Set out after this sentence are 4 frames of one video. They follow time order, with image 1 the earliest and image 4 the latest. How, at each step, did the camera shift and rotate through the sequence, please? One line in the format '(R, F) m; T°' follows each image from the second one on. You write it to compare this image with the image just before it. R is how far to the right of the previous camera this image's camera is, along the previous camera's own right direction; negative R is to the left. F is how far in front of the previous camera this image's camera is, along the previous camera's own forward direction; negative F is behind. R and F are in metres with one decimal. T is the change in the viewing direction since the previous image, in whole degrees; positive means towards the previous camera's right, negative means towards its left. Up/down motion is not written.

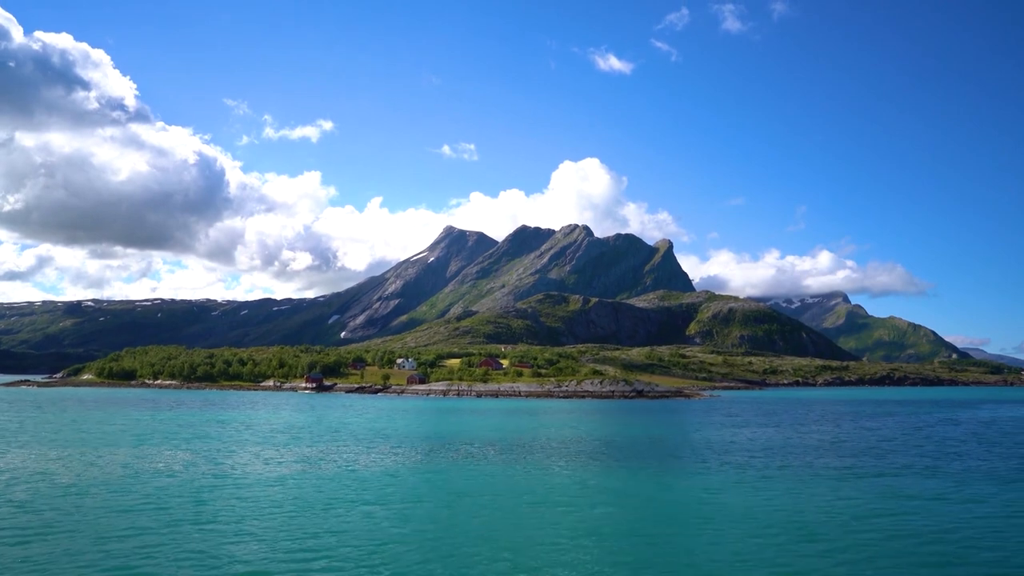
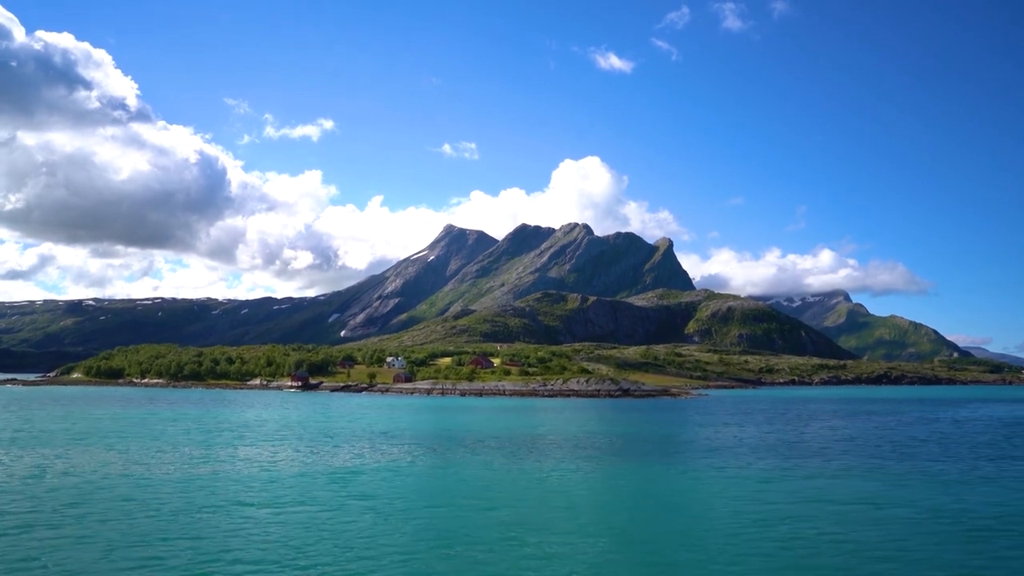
(+2.2, +1.0) m; 0°
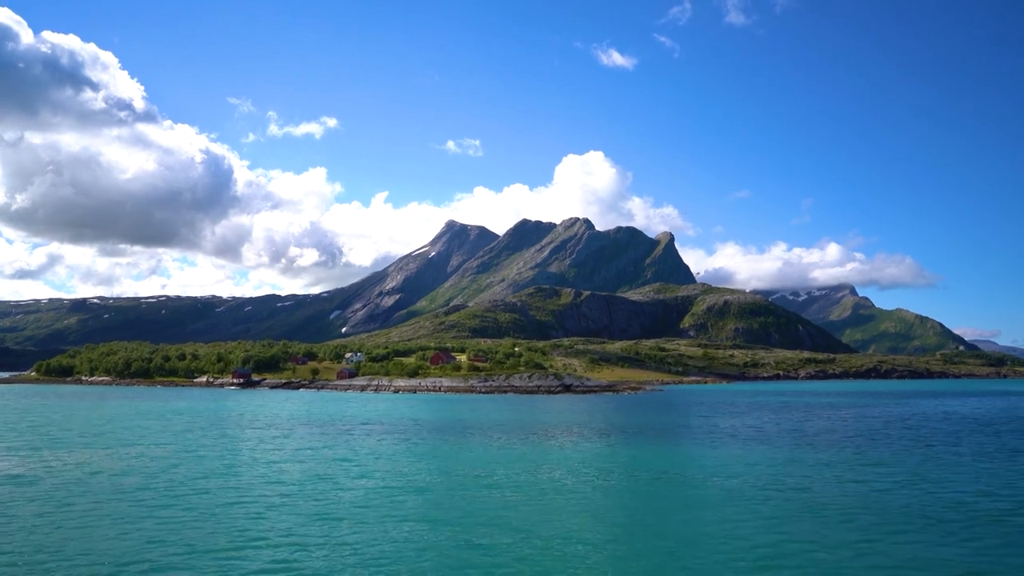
(+8.7, +4.1) m; -1°
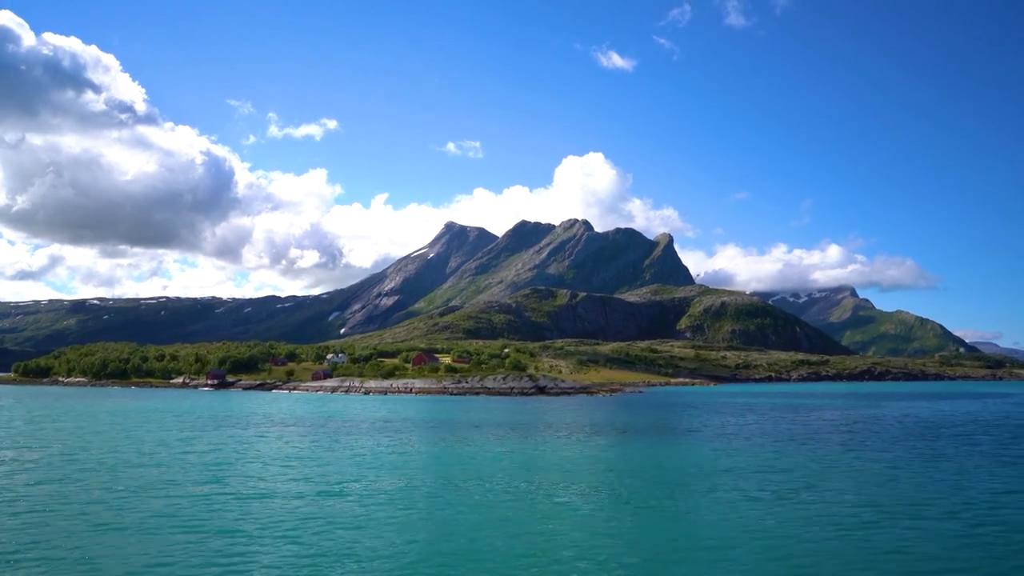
(+3.3, +1.6) m; 0°
